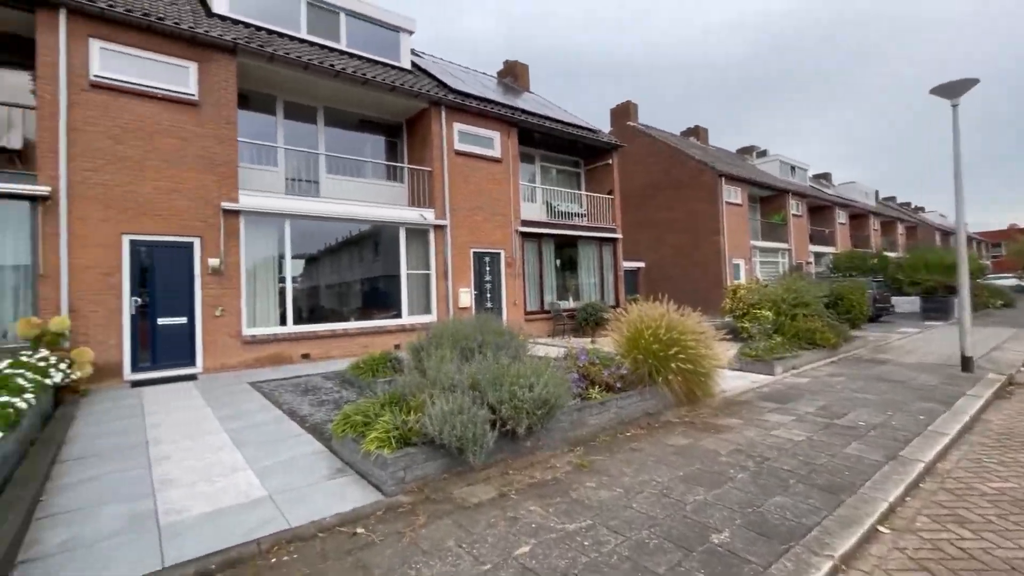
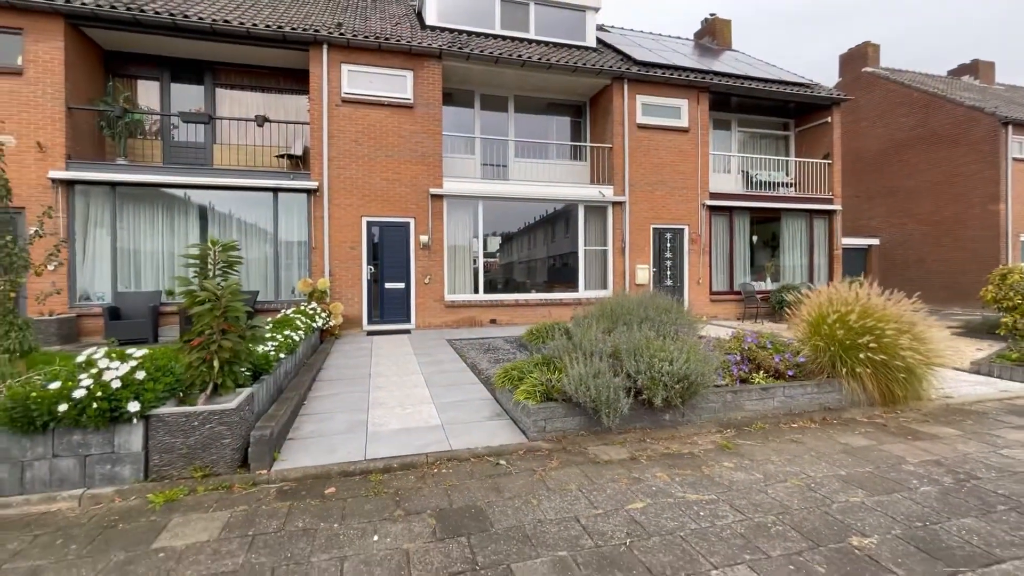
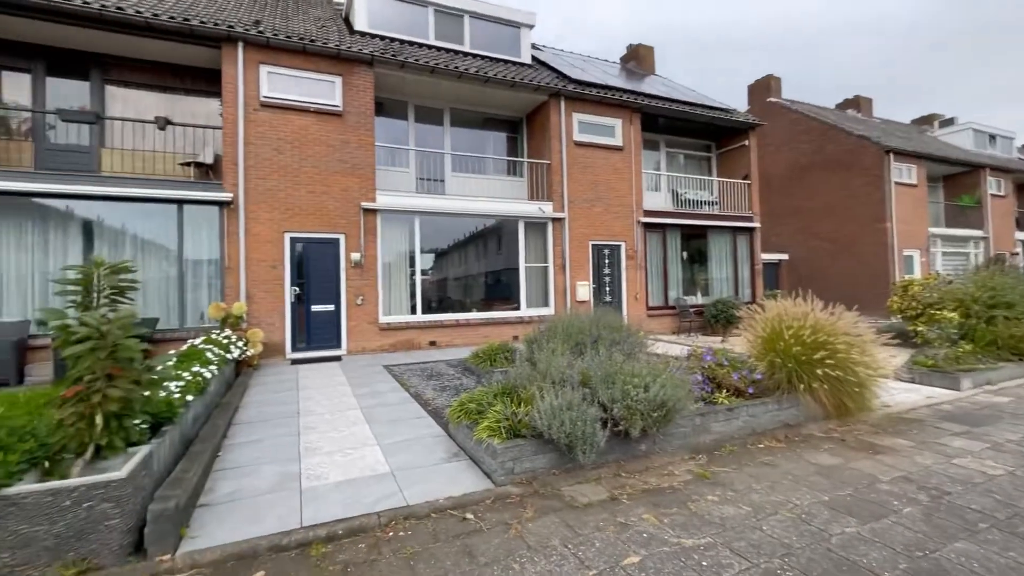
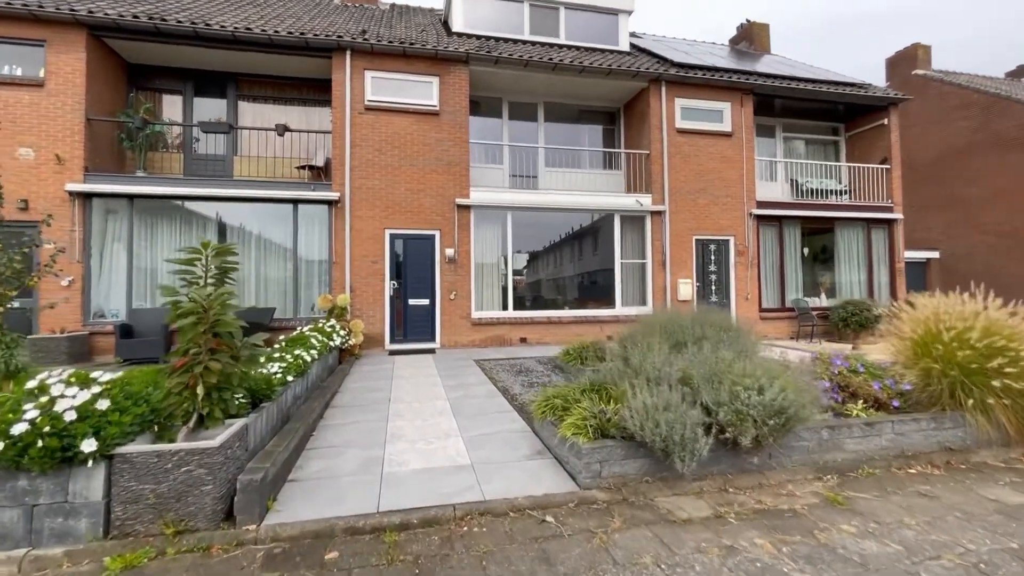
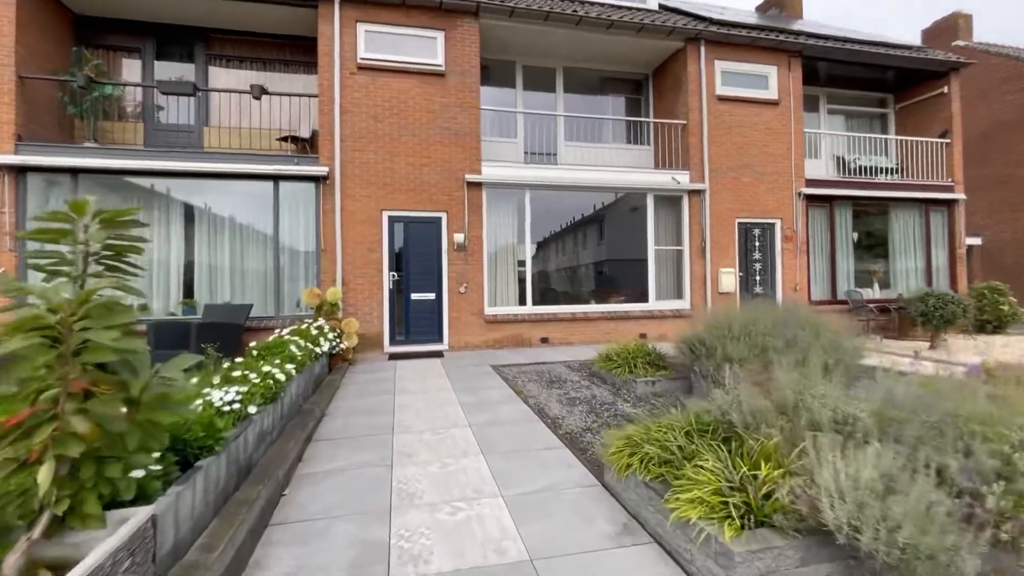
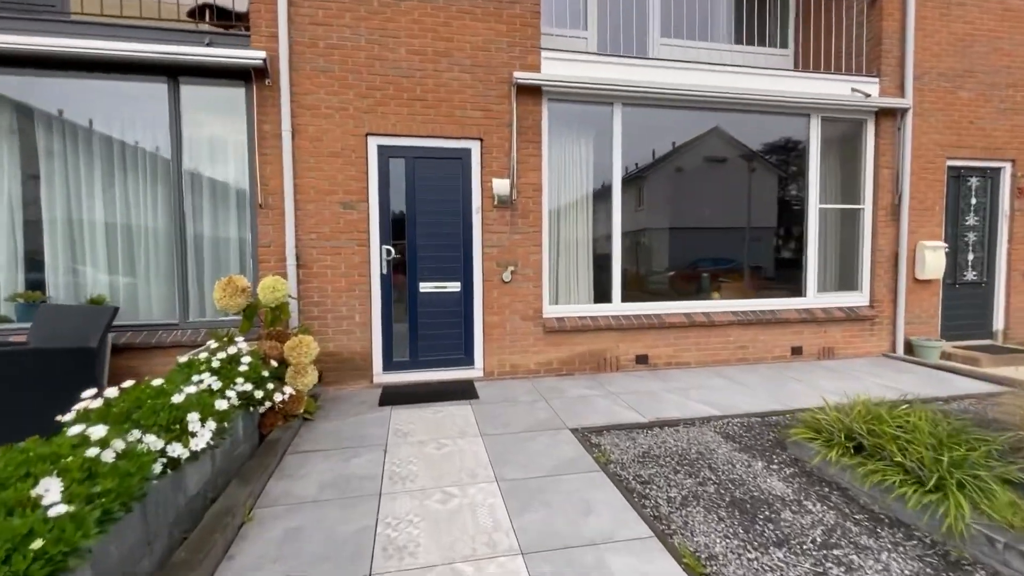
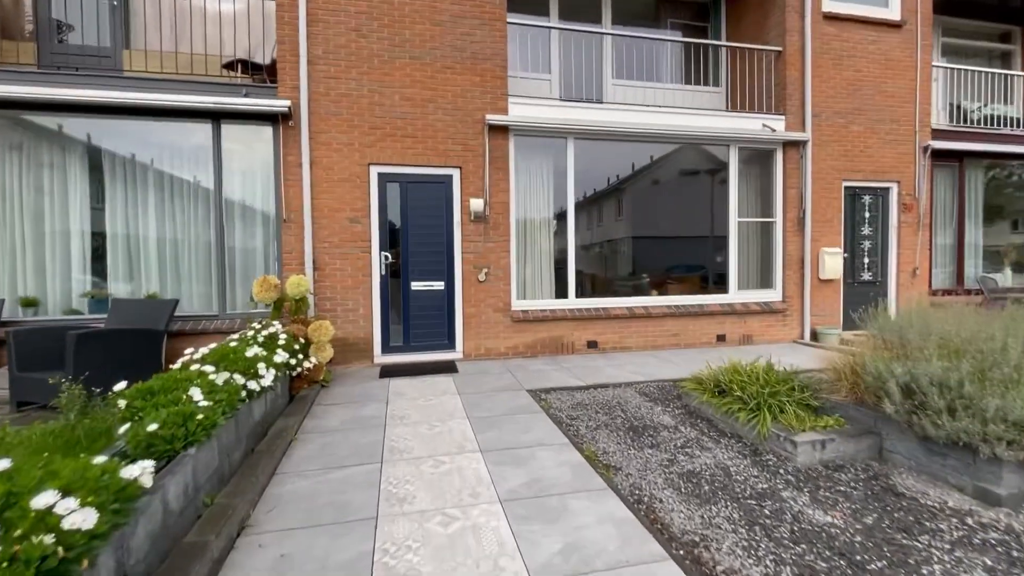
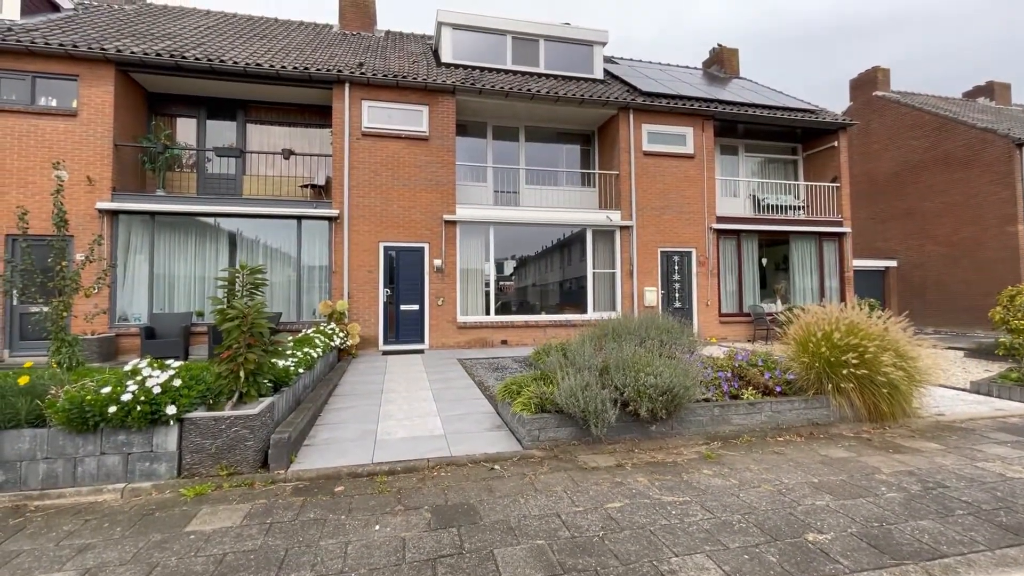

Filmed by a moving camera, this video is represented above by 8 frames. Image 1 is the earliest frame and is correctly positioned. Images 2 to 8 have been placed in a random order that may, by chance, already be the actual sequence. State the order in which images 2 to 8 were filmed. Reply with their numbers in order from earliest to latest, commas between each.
3, 2, 8, 4, 5, 7, 6
